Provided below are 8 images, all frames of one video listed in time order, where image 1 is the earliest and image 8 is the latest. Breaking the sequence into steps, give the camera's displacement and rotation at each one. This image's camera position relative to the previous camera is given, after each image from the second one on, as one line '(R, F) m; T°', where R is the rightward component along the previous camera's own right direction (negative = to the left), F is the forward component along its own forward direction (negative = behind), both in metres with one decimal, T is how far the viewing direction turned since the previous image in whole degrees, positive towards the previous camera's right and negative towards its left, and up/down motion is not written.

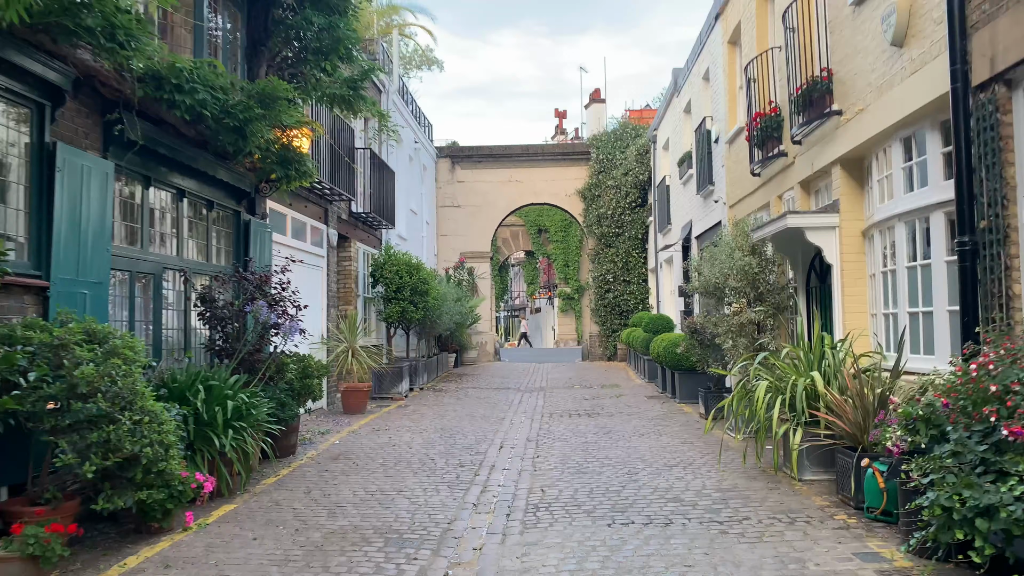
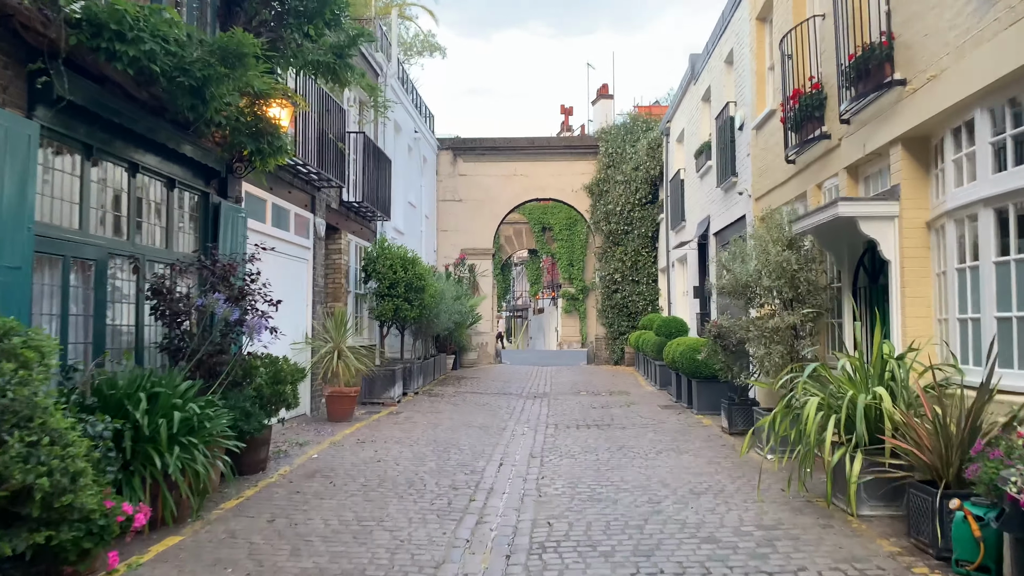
(0.0, +0.9) m; 0°
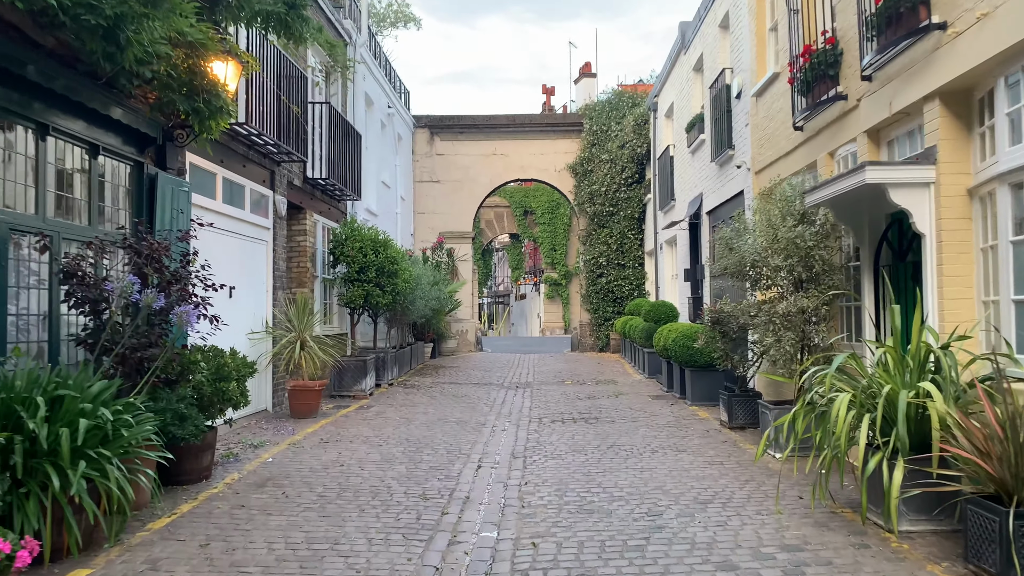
(0.0, +0.8) m; +1°
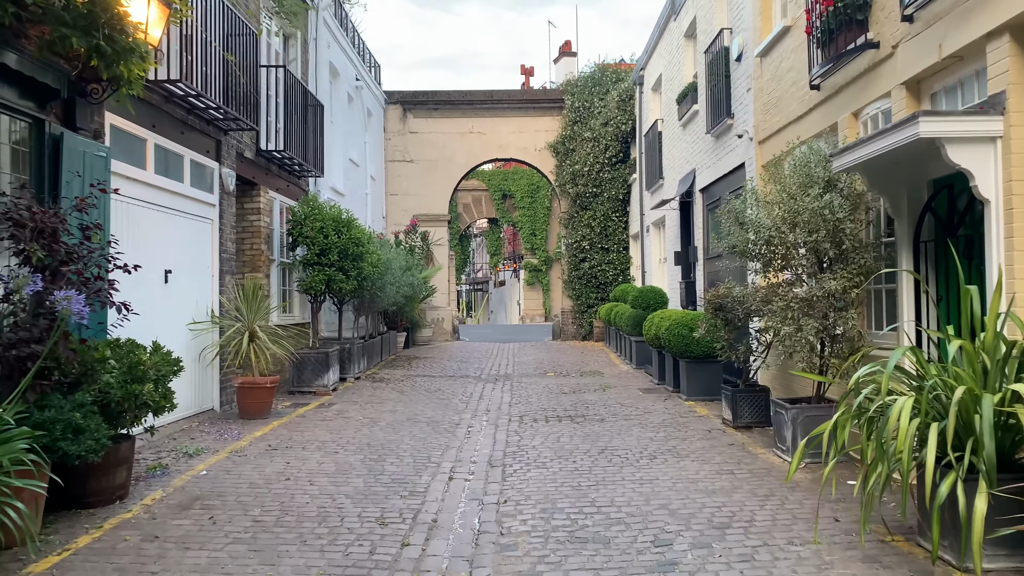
(0.0, +0.9) m; +1°
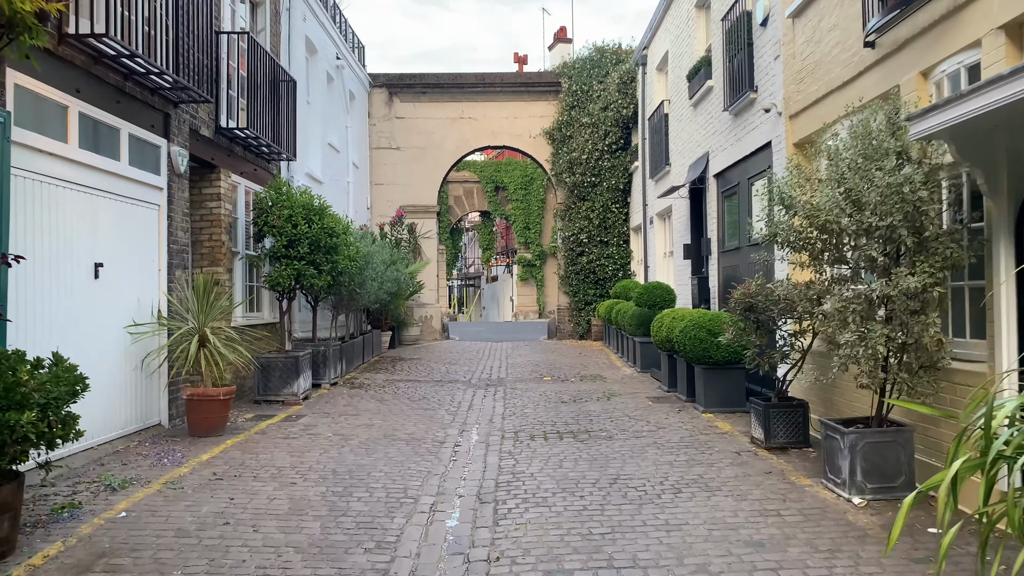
(0.0, +1.1) m; +1°
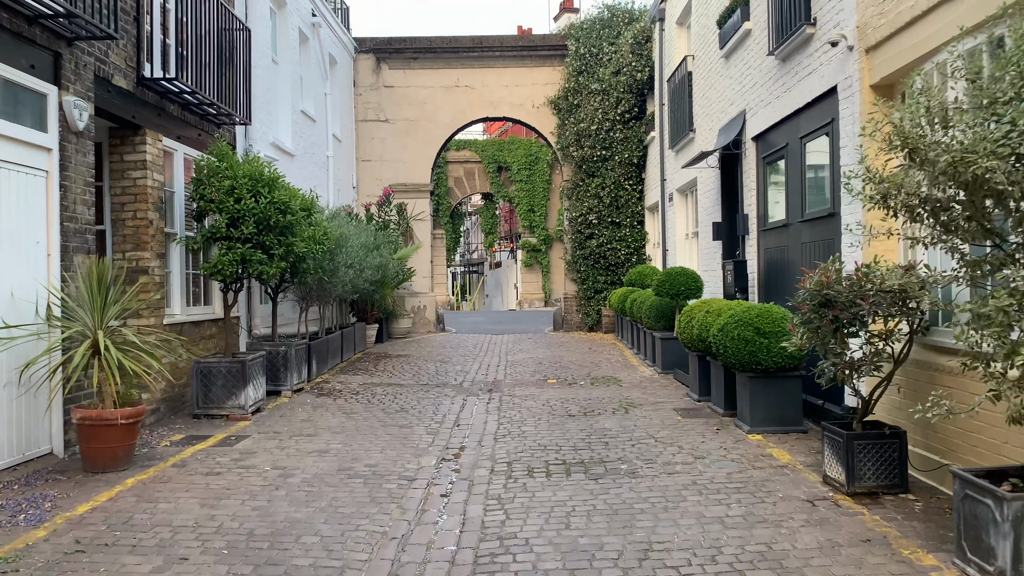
(+0.1, +1.6) m; -1°
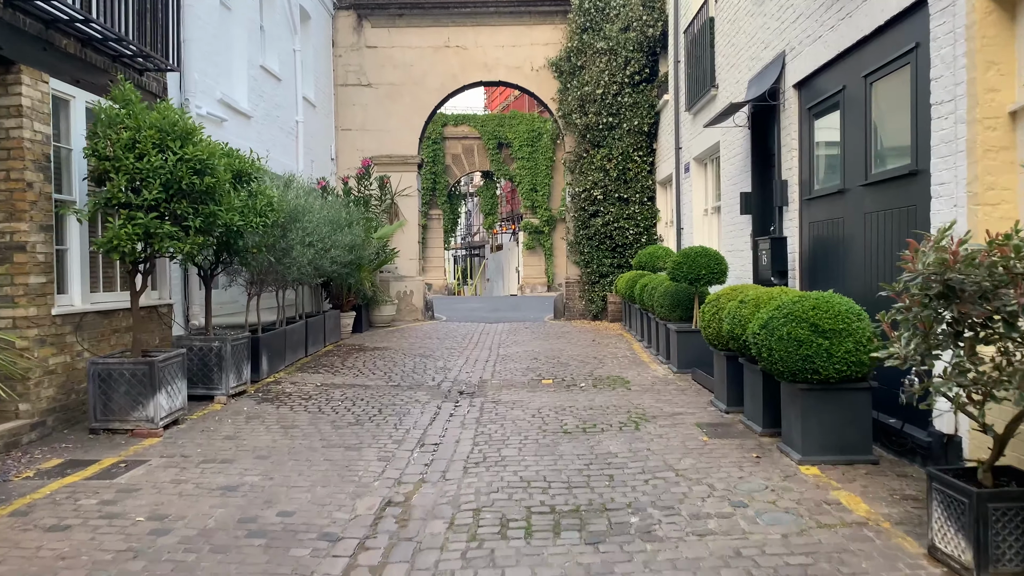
(+0.2, +1.5) m; 0°
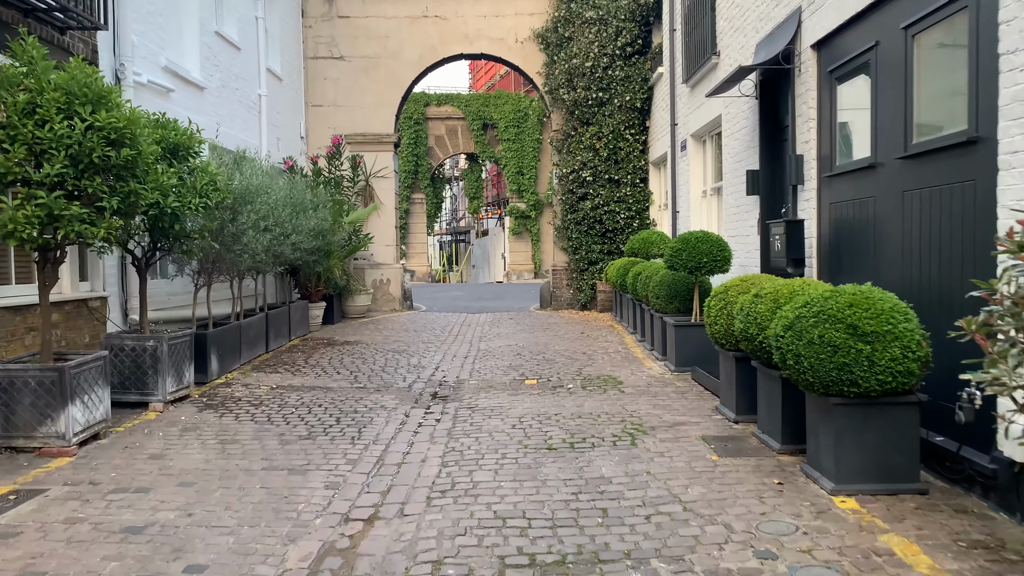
(+0.1, +0.8) m; +1°
